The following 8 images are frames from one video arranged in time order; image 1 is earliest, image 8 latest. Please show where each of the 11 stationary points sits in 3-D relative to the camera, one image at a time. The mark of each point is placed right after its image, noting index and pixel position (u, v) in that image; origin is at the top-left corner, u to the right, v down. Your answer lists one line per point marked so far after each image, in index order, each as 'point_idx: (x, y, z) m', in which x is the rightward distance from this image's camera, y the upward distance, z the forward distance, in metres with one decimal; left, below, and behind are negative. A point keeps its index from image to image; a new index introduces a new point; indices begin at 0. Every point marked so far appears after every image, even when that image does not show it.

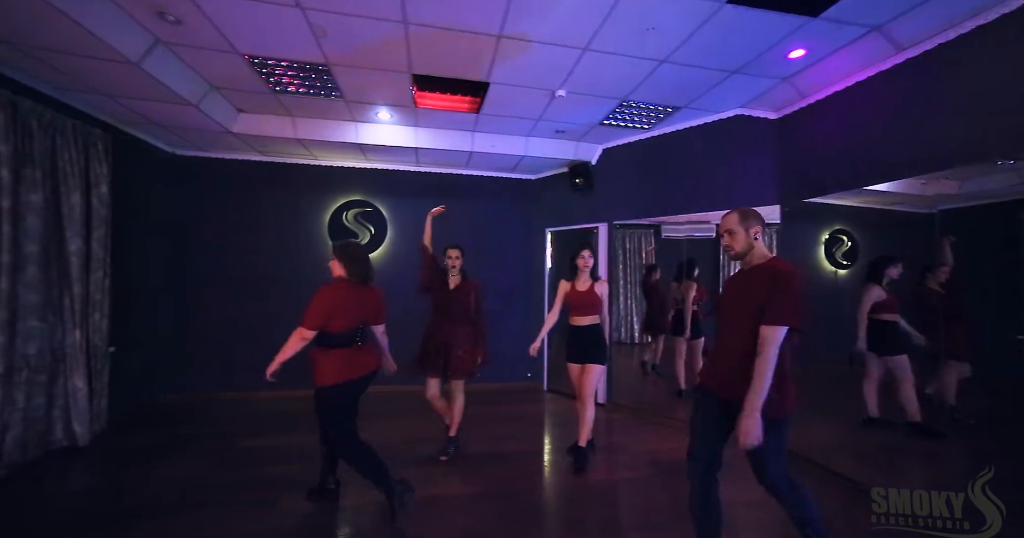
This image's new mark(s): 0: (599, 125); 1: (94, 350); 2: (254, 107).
0: (+0.9, +1.4, +3.9) m
1: (-3.5, -0.7, +3.3) m
2: (-2.5, +1.5, +3.7) m
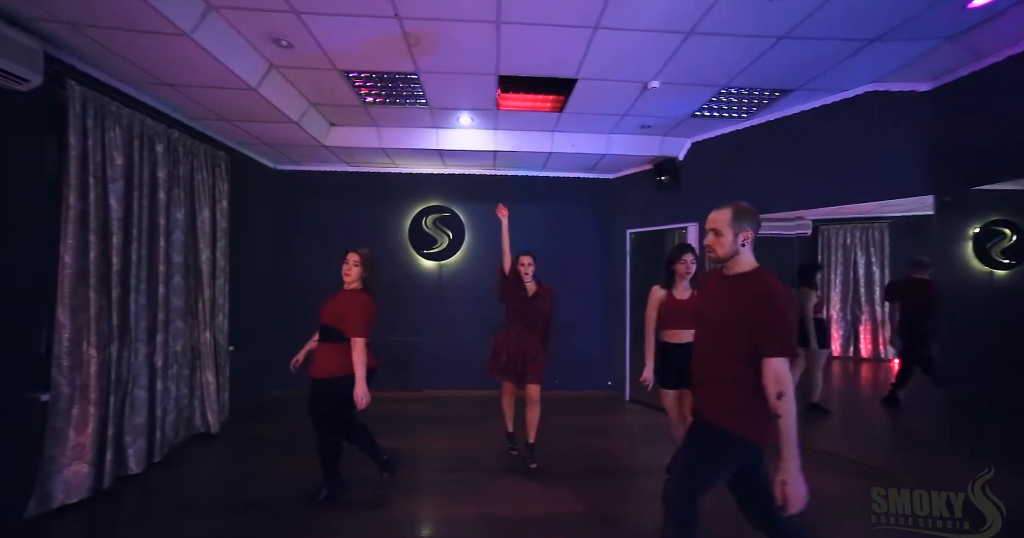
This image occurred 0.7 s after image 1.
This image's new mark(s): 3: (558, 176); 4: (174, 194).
0: (+1.7, +1.4, +3.6) m
1: (-2.8, -0.8, +3.7) m
2: (-1.7, +1.5, +3.9) m
3: (+0.6, +1.2, +5.0) m
4: (-2.7, +0.6, +3.2) m
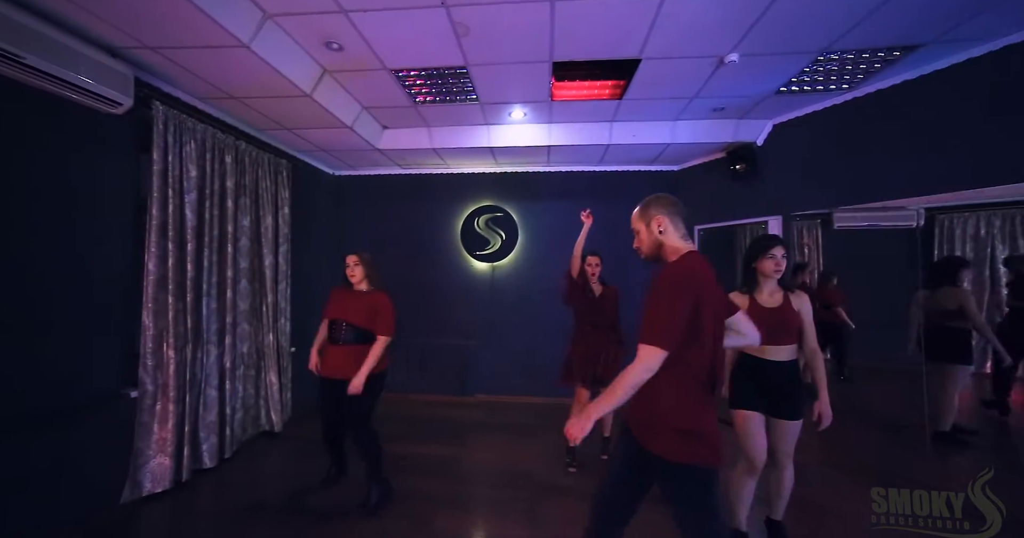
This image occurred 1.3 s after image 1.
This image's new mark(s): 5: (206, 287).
0: (+2.1, +1.4, +3.1) m
1: (-2.2, -0.8, +3.8) m
2: (-1.1, +1.5, +3.9) m
3: (+1.2, +1.2, +4.7) m
4: (-2.3, +0.6, +3.3) m
5: (-2.2, -0.1, +2.9) m
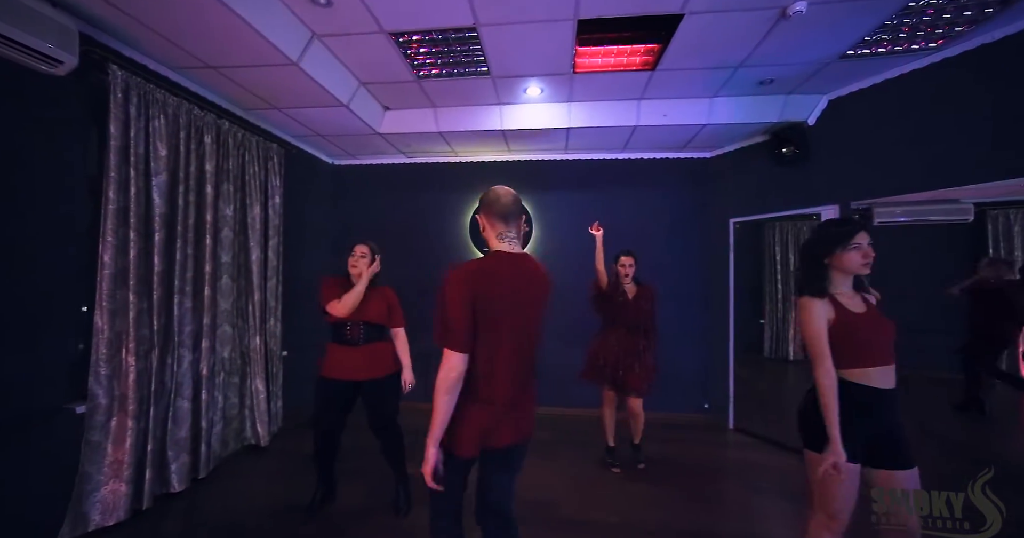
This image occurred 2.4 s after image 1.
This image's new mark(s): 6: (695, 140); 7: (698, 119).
0: (+2.2, +1.4, +2.7) m
1: (-2.1, -0.8, +3.4) m
2: (-1.0, +1.5, +3.5) m
3: (+1.4, +1.2, +4.2) m
4: (-2.2, +0.6, +2.9) m
5: (-2.1, -0.1, +2.5) m
6: (+1.8, +1.2, +3.8) m
7: (+1.6, +1.3, +3.4) m
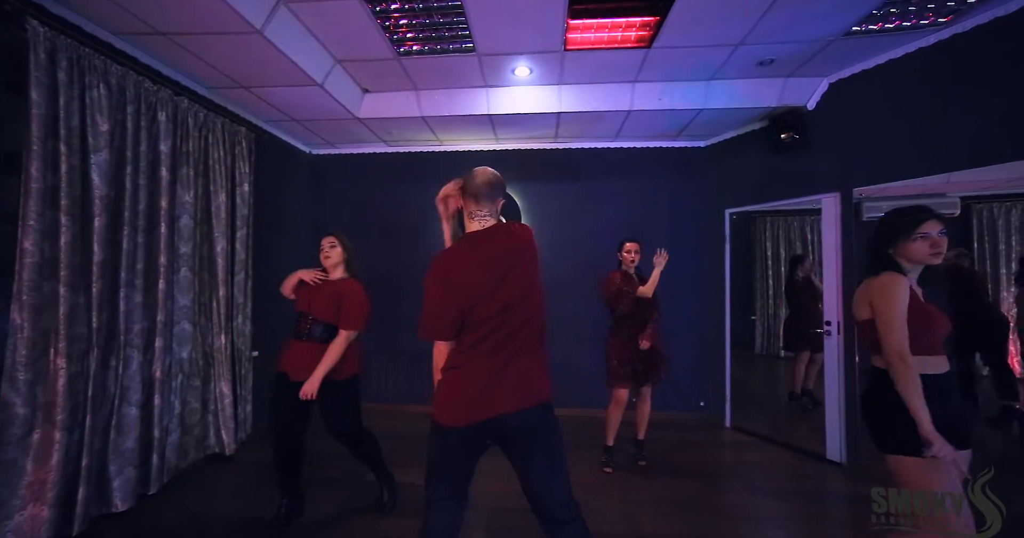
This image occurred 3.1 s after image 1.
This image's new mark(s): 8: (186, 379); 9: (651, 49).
0: (+2.1, +1.5, +2.5) m
1: (-2.2, -0.7, +3.2) m
2: (-1.1, +1.5, +3.3) m
3: (+1.2, +1.3, +4.1) m
4: (-2.3, +0.7, +2.7) m
5: (-2.2, 0.0, +2.2) m
6: (+1.6, +1.3, +3.6) m
7: (+1.5, +1.4, +3.2) m
8: (-2.2, -0.8, +2.7) m
9: (+1.0, +1.5, +2.7) m
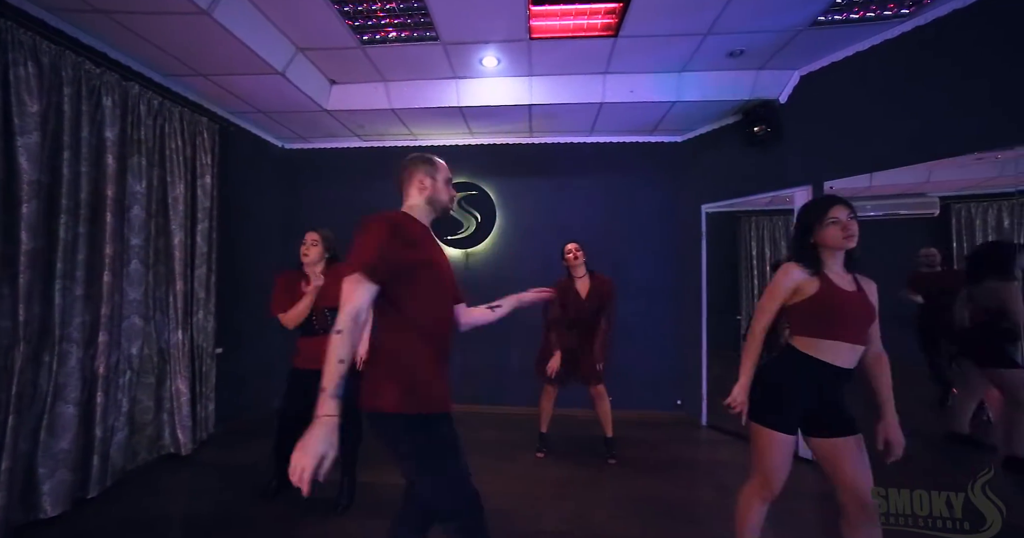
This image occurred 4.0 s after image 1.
0: (+1.9, +1.6, +2.5) m
1: (-2.5, -0.7, +3.1) m
2: (-1.4, +1.6, +3.2) m
3: (+1.0, +1.3, +4.0) m
4: (-2.5, +0.7, +2.6) m
5: (-2.4, 0.0, +2.1) m
6: (+1.4, +1.4, +3.6) m
7: (+1.2, +1.4, +3.2) m
8: (-2.5, -0.7, +2.6) m
9: (+0.7, +1.6, +2.7) m
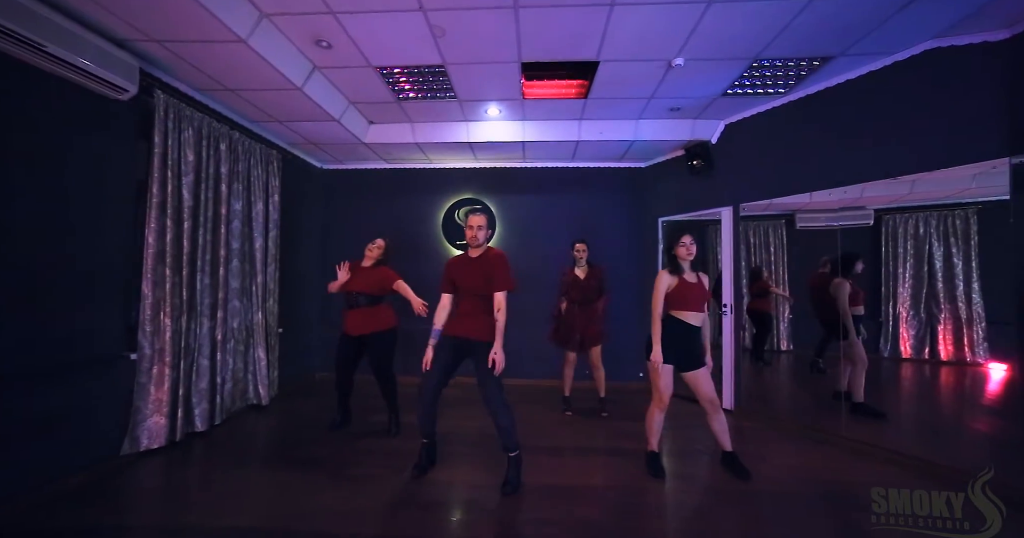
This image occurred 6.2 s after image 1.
0: (+1.9, +1.6, +3.5) m
1: (-2.5, -0.6, +4.0) m
2: (-1.4, +1.6, +4.2) m
3: (+0.9, +1.3, +5.0) m
4: (-2.5, +0.7, +3.5) m
5: (-2.5, 0.0, +3.1) m
6: (+1.4, +1.4, +4.6) m
7: (+1.2, +1.4, +4.2) m
8: (-2.5, -0.7, +3.5) m
9: (+0.7, +1.6, +3.7) m
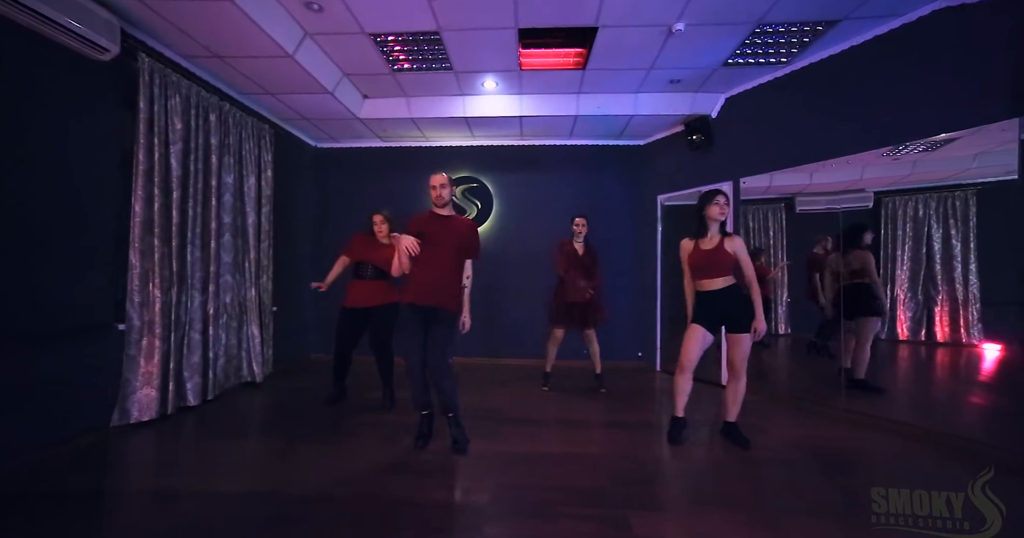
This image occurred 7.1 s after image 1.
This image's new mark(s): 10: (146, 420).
0: (+1.9, +1.8, +3.4) m
1: (-2.5, -0.4, +4.0) m
2: (-1.4, +1.8, +4.1) m
3: (+0.9, +1.6, +5.0) m
4: (-2.5, +1.0, +3.5) m
5: (-2.5, +0.3, +3.0) m
6: (+1.3, +1.6, +4.5) m
7: (+1.2, +1.7, +4.1) m
8: (-2.5, -0.4, +3.5) m
9: (+0.7, +1.8, +3.6) m
10: (-2.5, -1.0, +2.7) m
